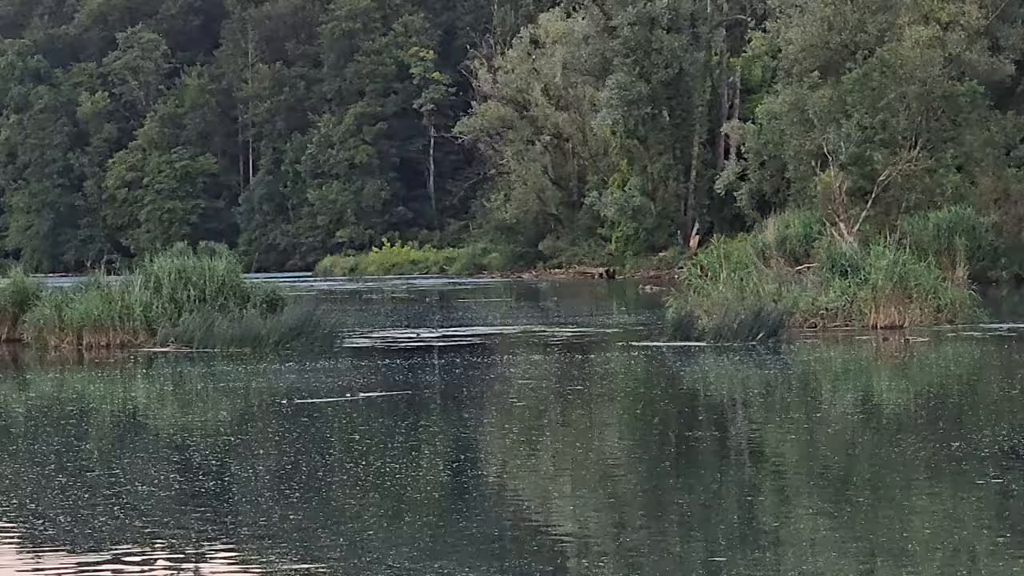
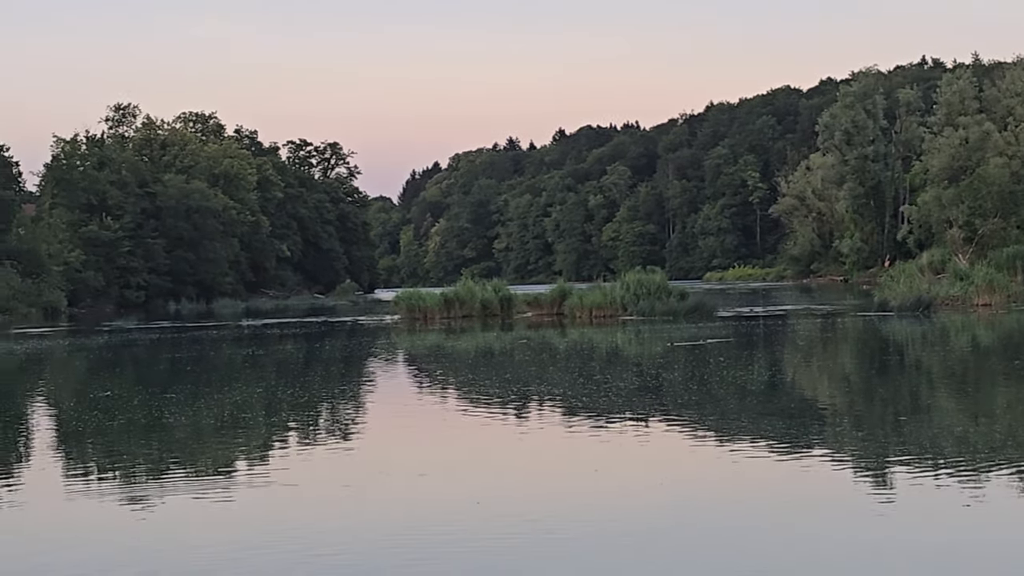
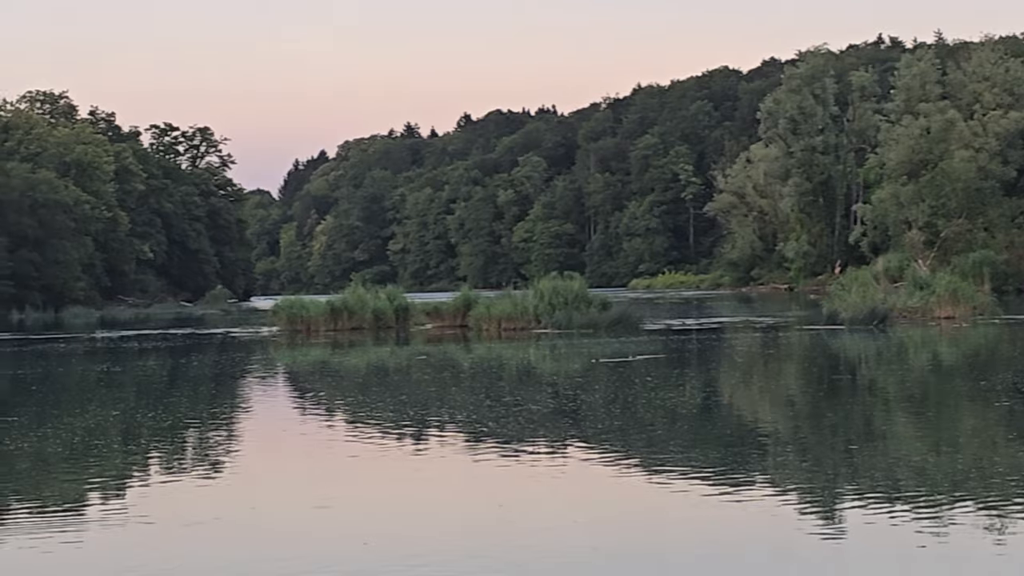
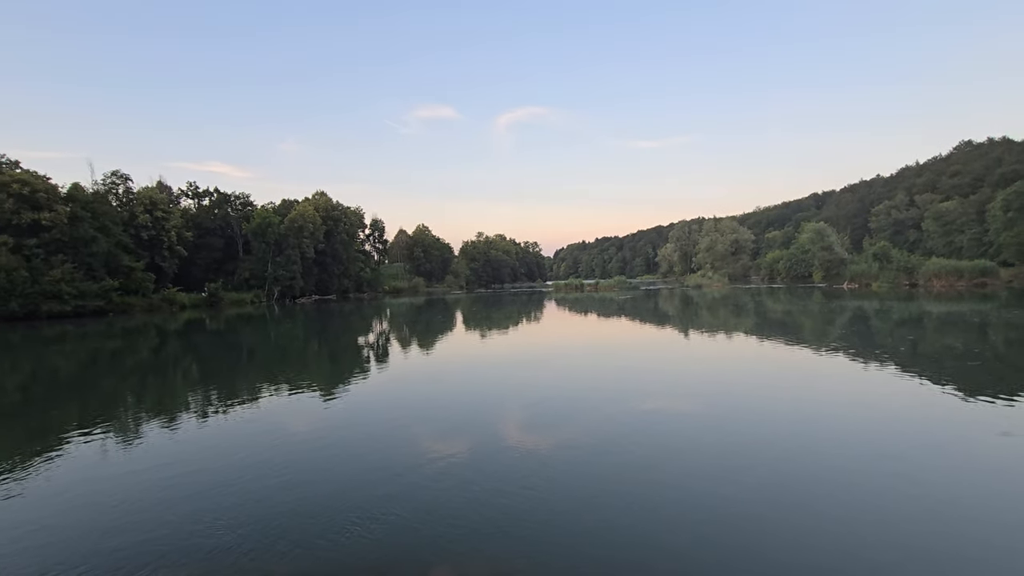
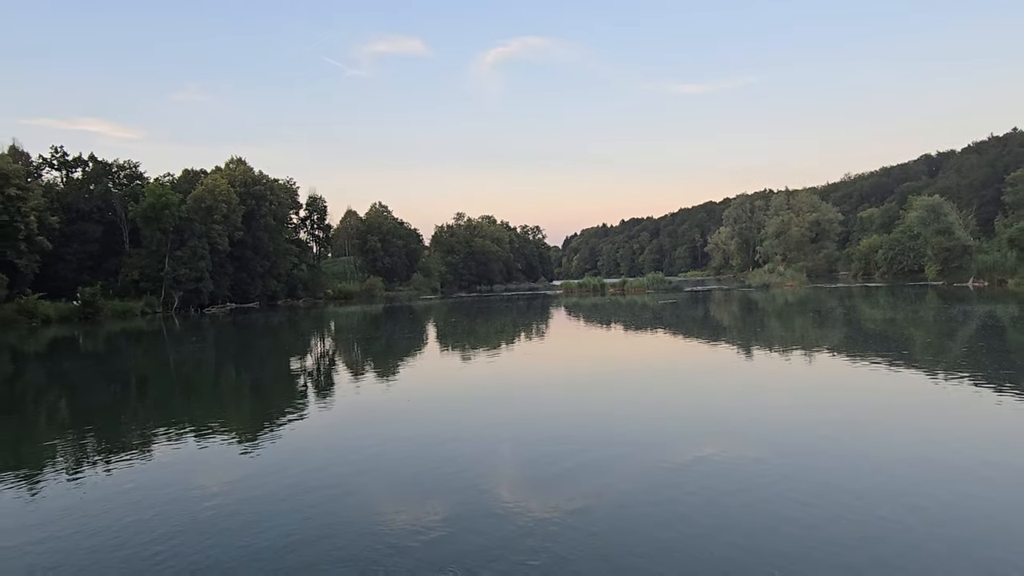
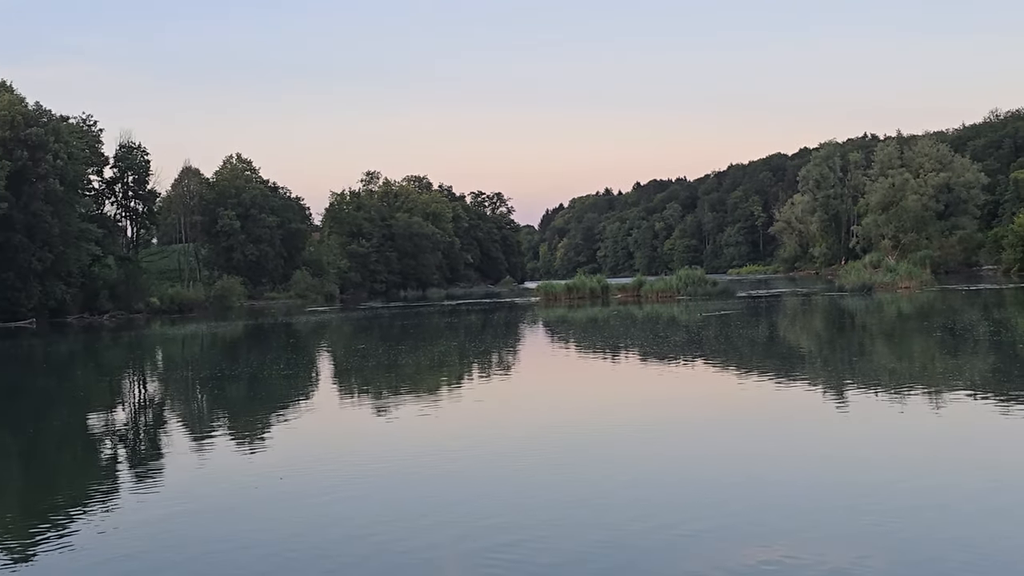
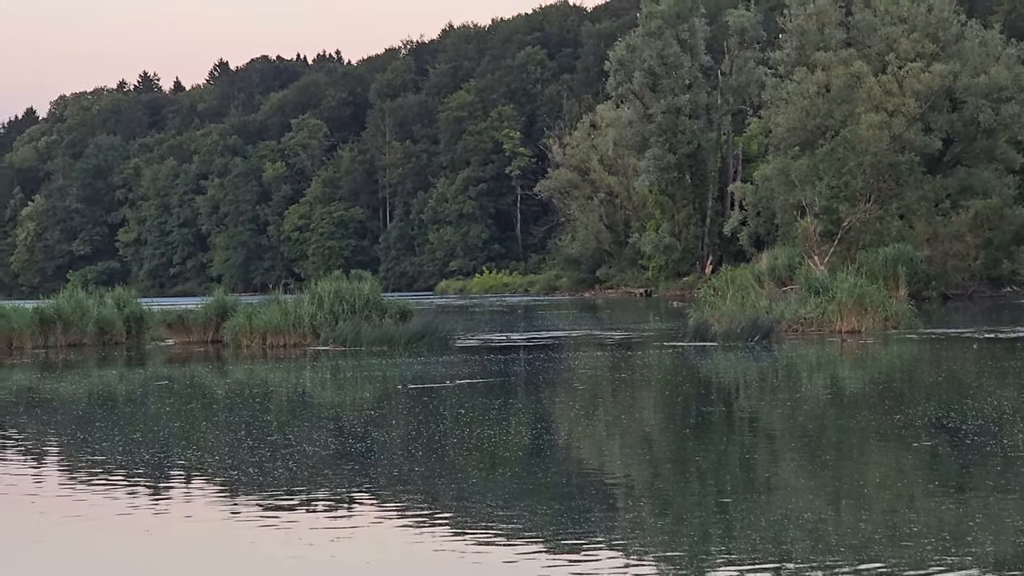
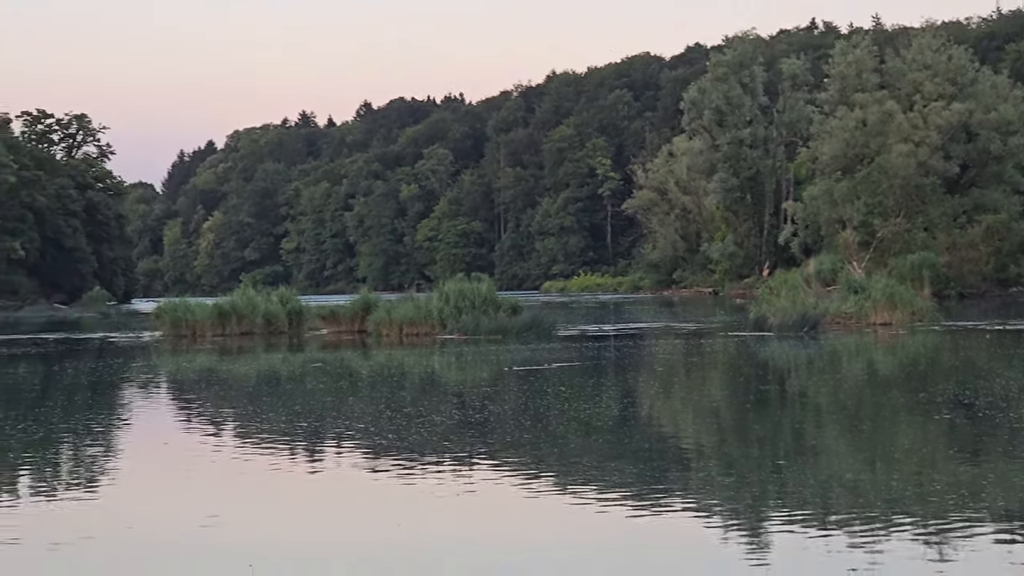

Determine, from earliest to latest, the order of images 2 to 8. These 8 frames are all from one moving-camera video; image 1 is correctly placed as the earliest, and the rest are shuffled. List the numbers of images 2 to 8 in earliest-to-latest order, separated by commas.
7, 8, 3, 2, 6, 5, 4
